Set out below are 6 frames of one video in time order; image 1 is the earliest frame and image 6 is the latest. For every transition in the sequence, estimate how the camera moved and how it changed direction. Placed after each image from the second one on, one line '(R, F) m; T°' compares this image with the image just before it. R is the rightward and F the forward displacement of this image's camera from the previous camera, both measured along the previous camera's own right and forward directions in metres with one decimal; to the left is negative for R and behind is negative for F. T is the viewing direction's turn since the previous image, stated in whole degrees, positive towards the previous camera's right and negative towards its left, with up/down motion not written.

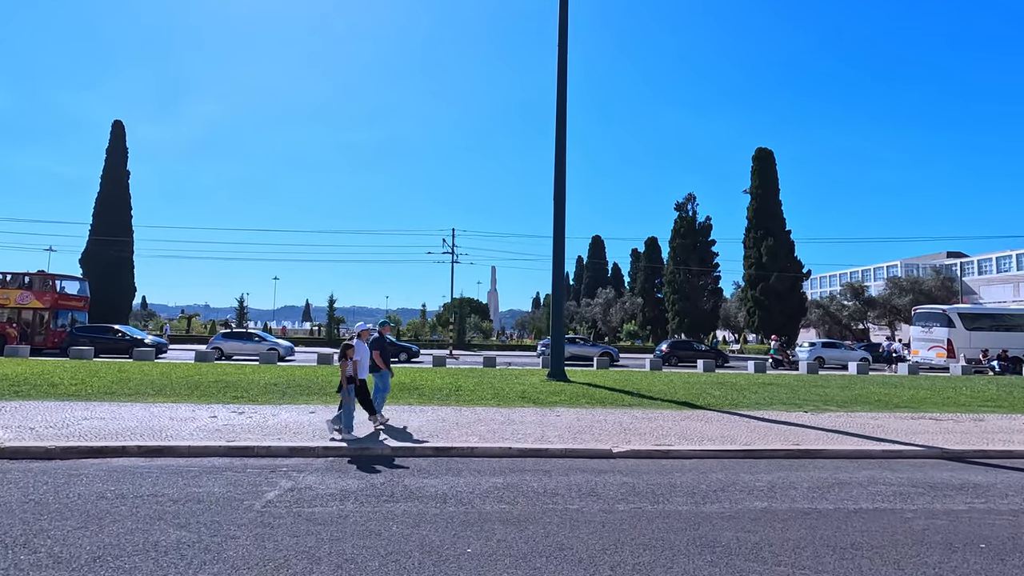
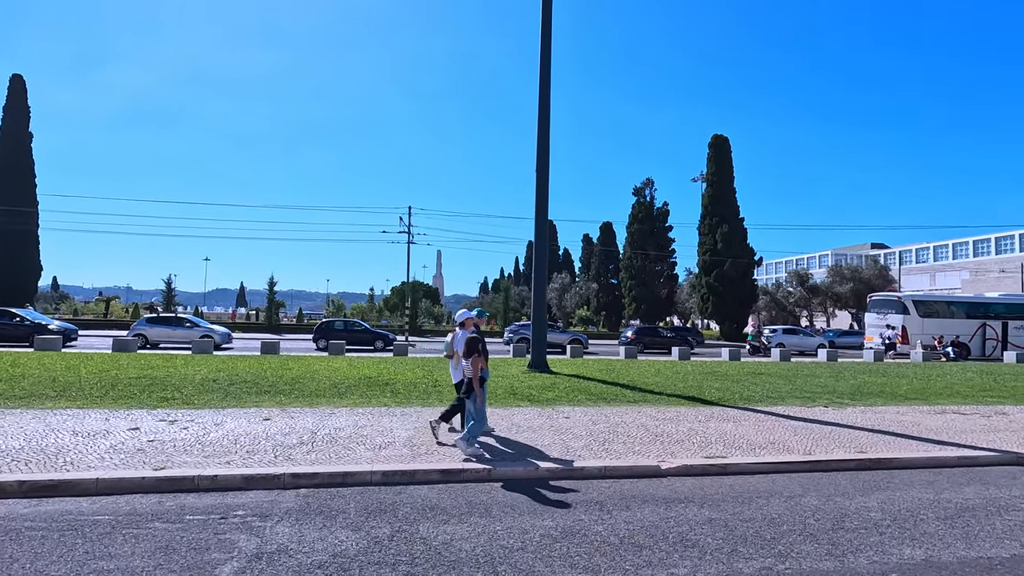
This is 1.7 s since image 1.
(-1.0, +1.9) m; +6°
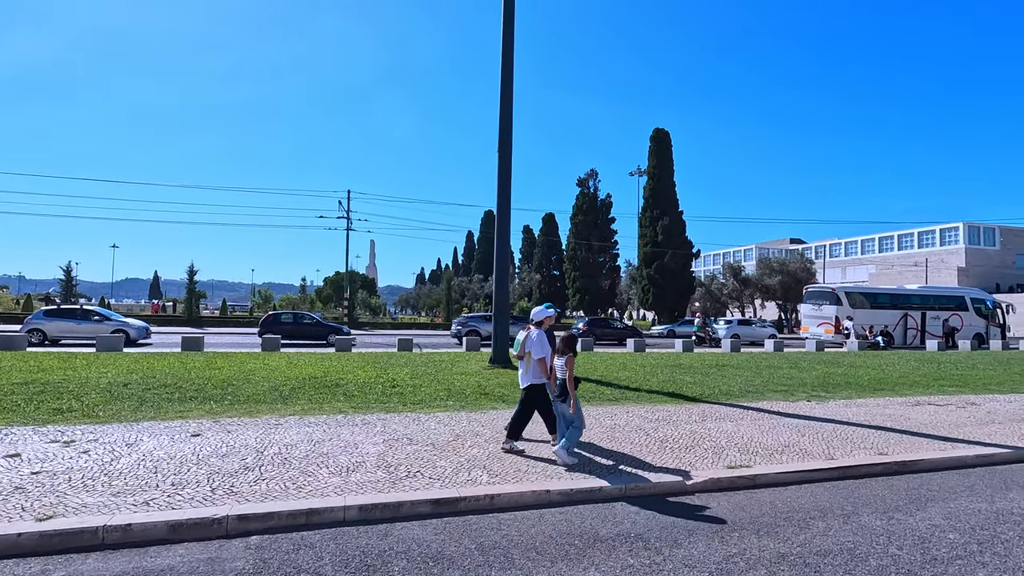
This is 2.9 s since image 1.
(-0.7, +1.3) m; +7°
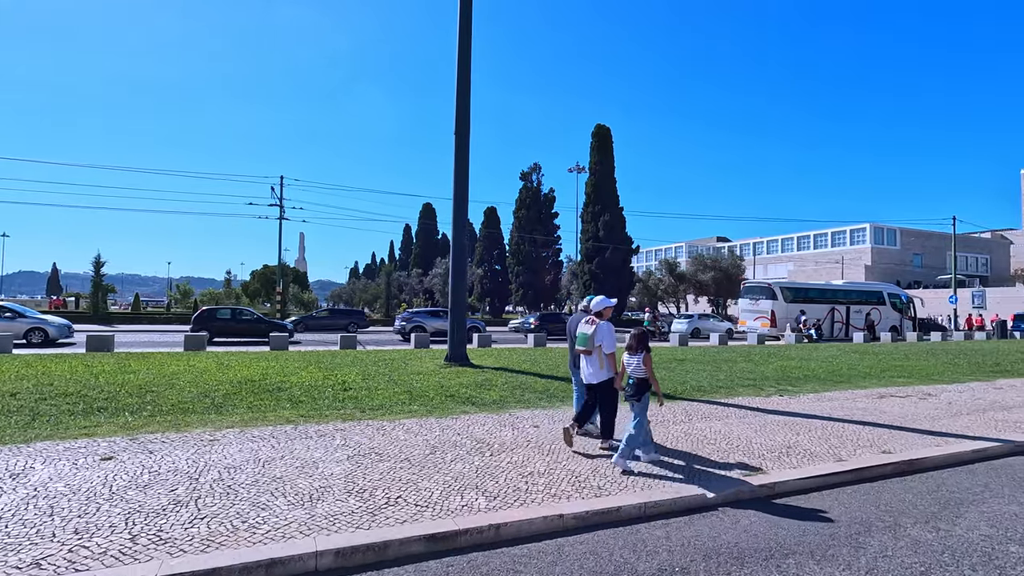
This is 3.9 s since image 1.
(-0.6, +1.0) m; +7°
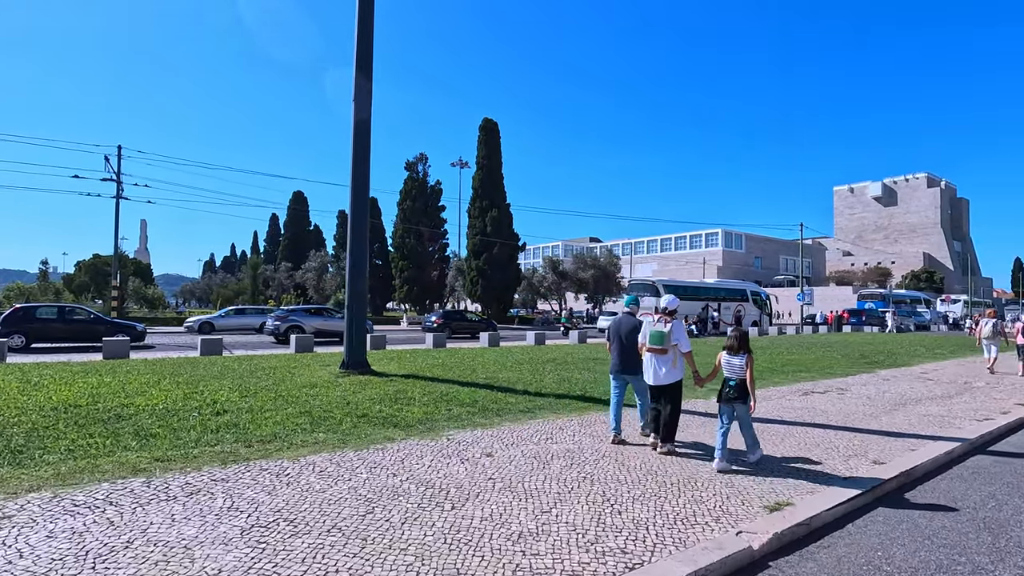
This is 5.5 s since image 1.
(-0.8, +1.8) m; +13°
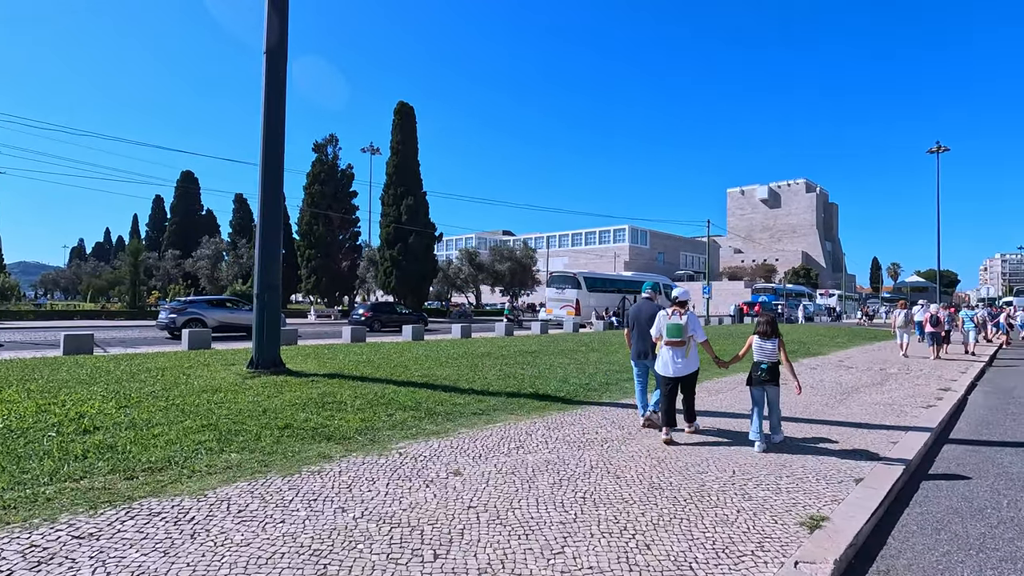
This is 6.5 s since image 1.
(-0.6, +1.2) m; +10°
